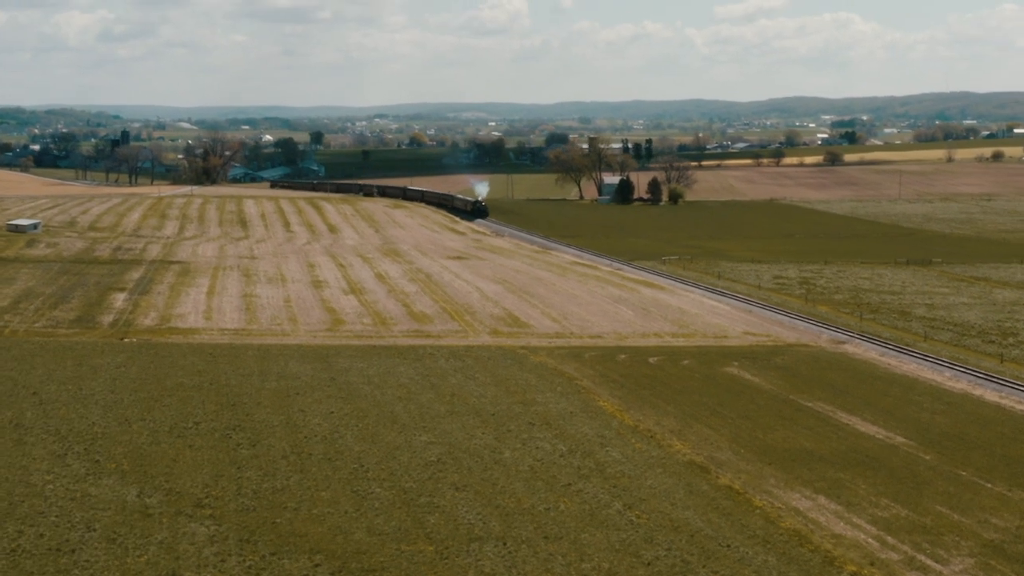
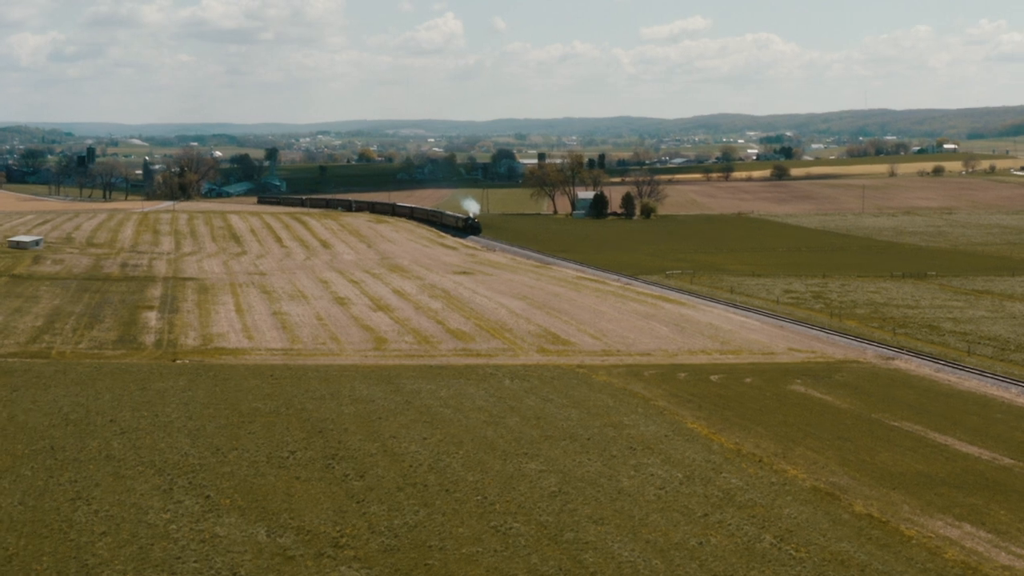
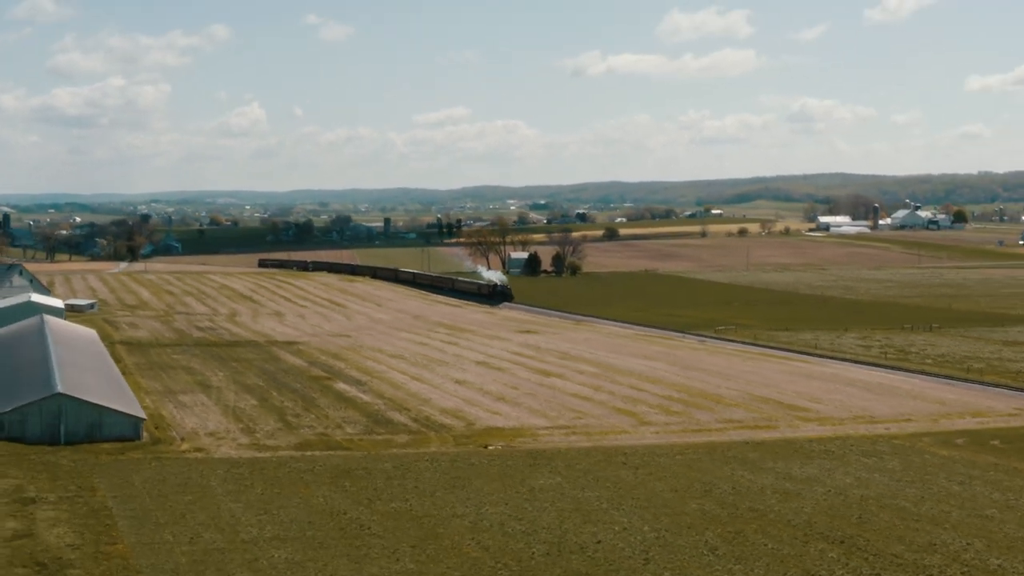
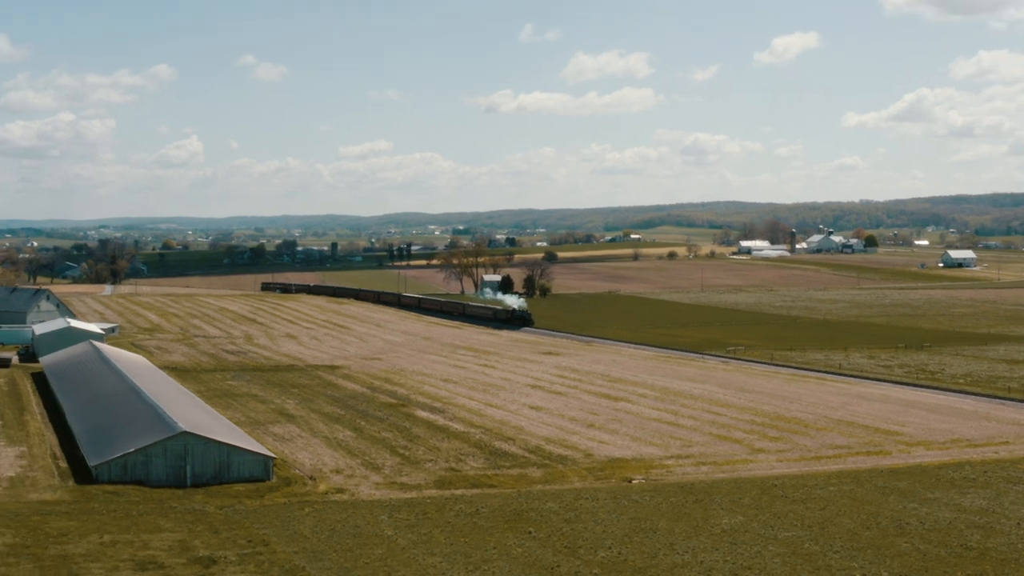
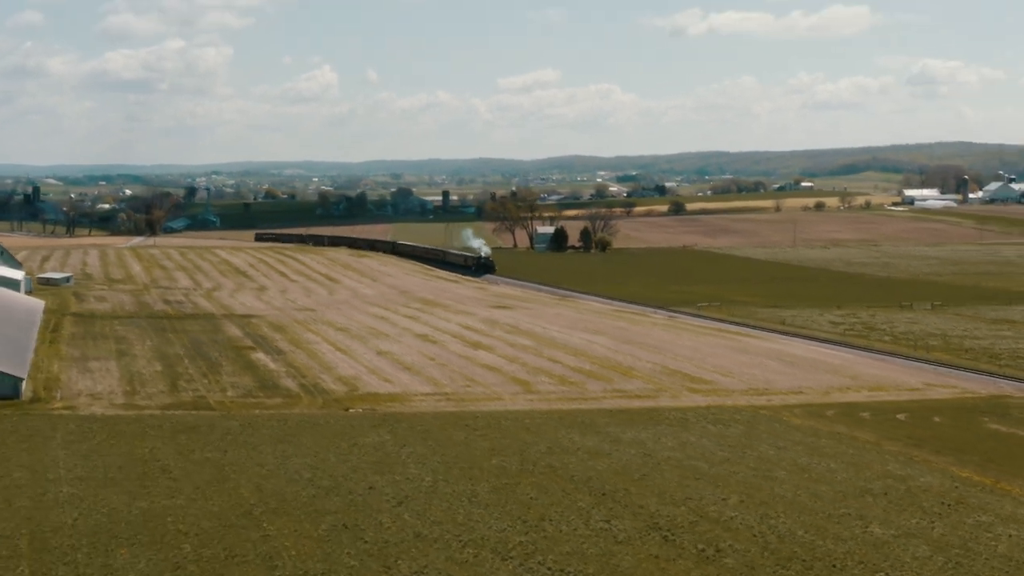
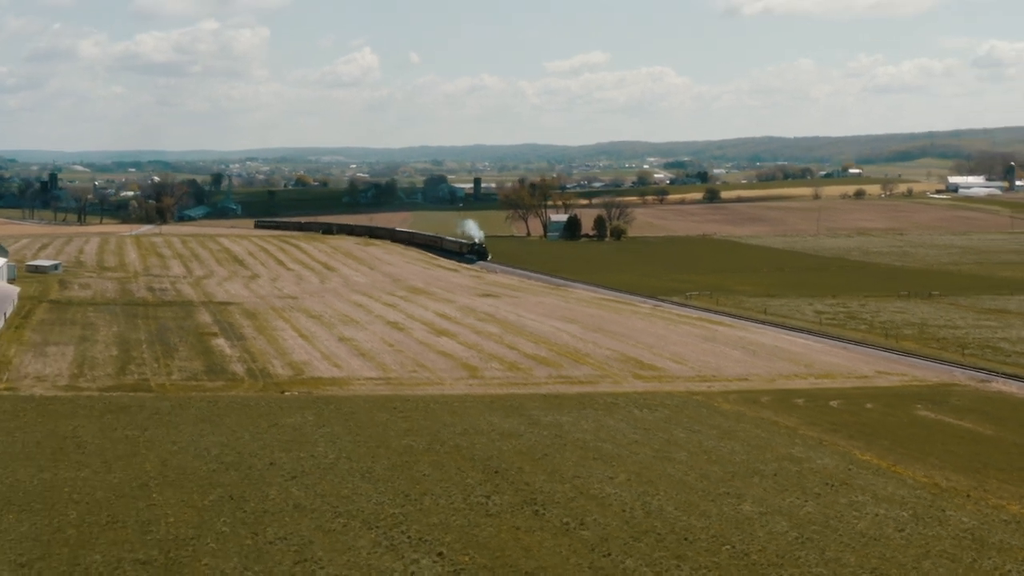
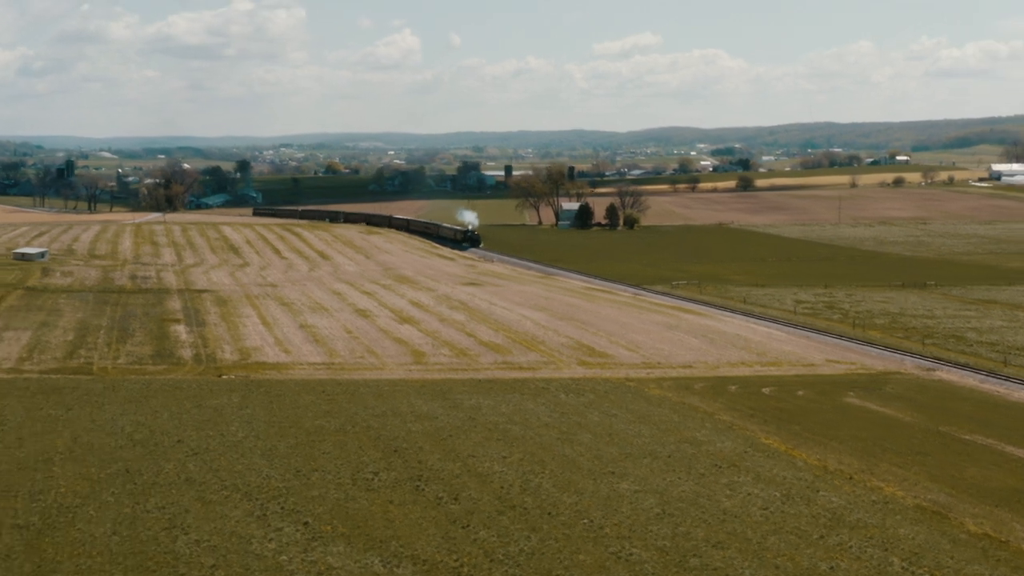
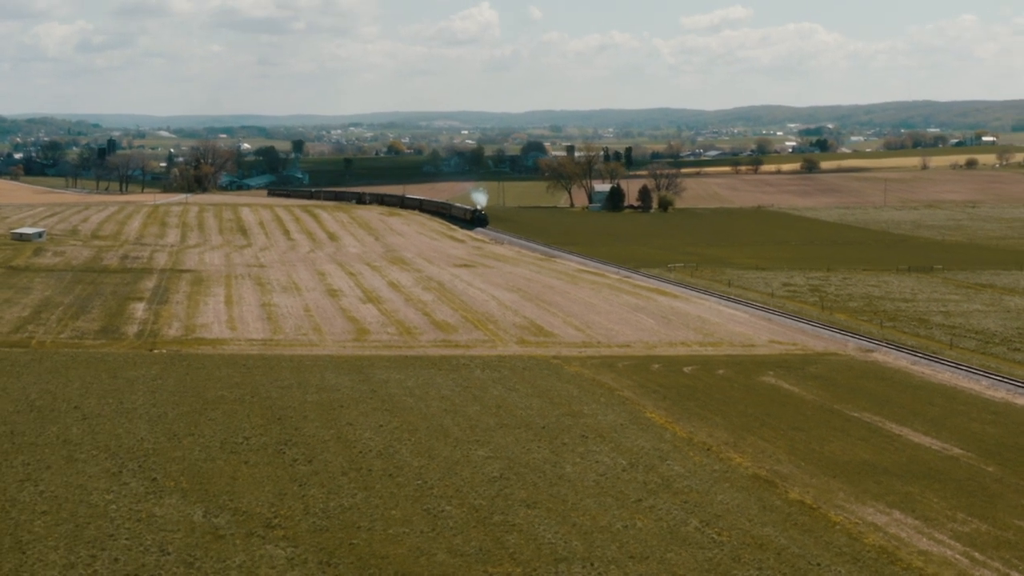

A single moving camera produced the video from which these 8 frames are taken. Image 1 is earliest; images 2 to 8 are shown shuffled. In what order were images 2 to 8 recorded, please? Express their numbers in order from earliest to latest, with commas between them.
8, 2, 7, 6, 5, 3, 4
